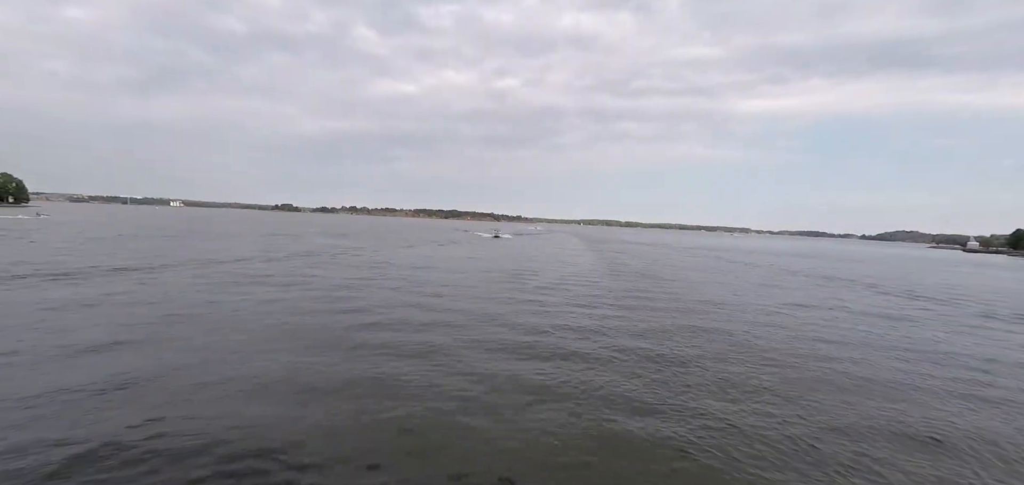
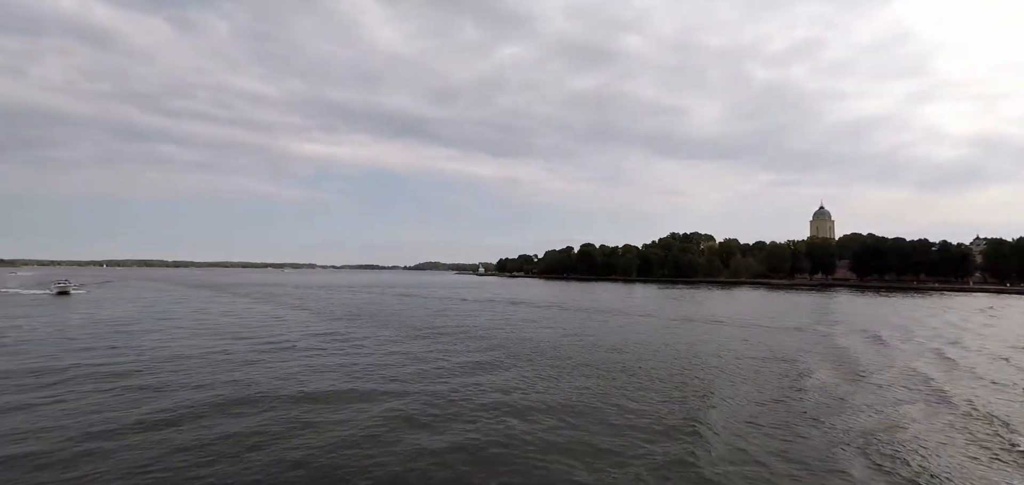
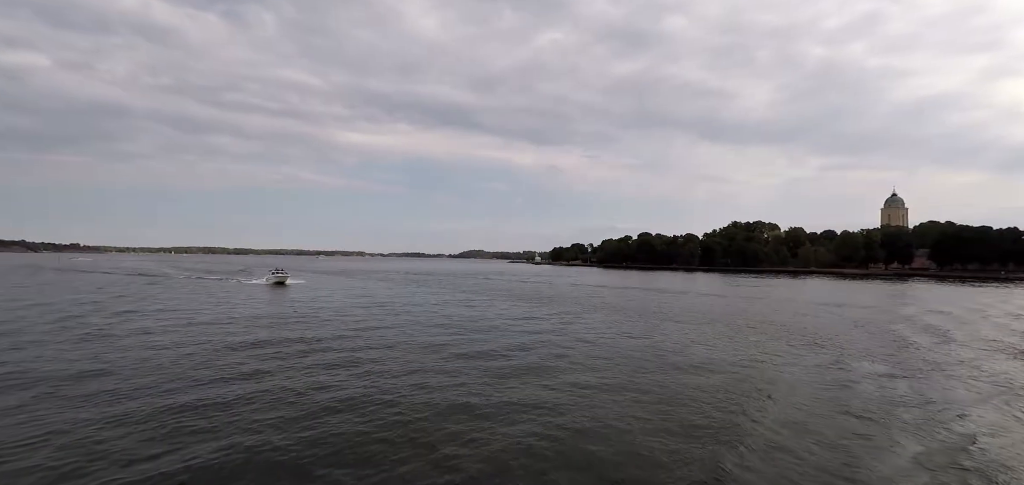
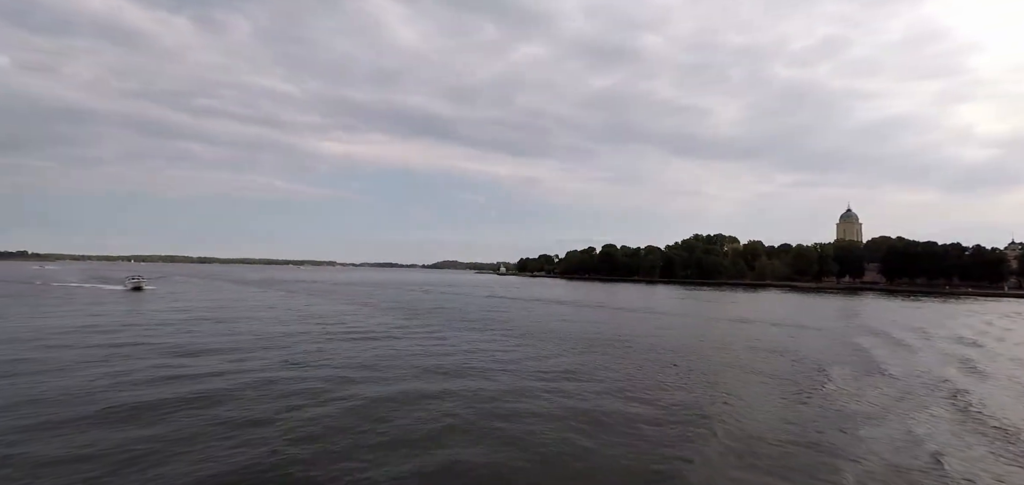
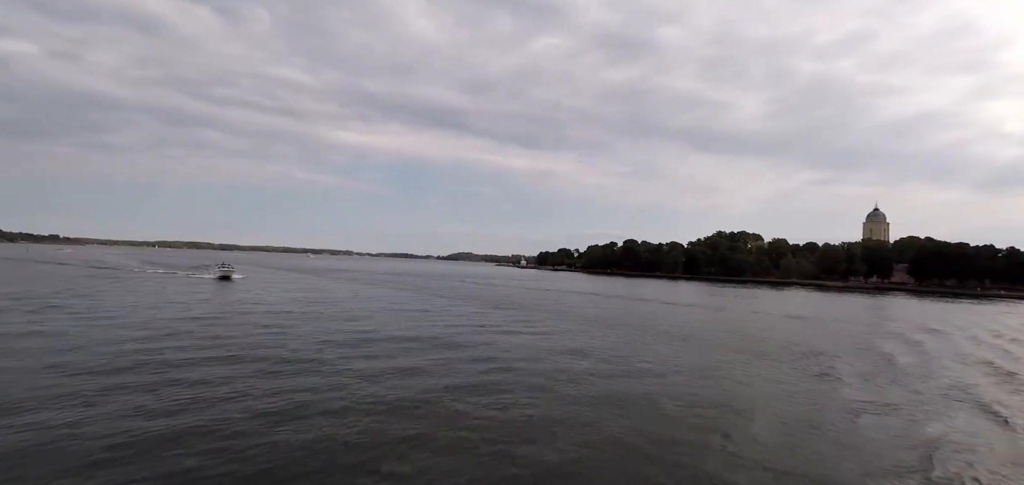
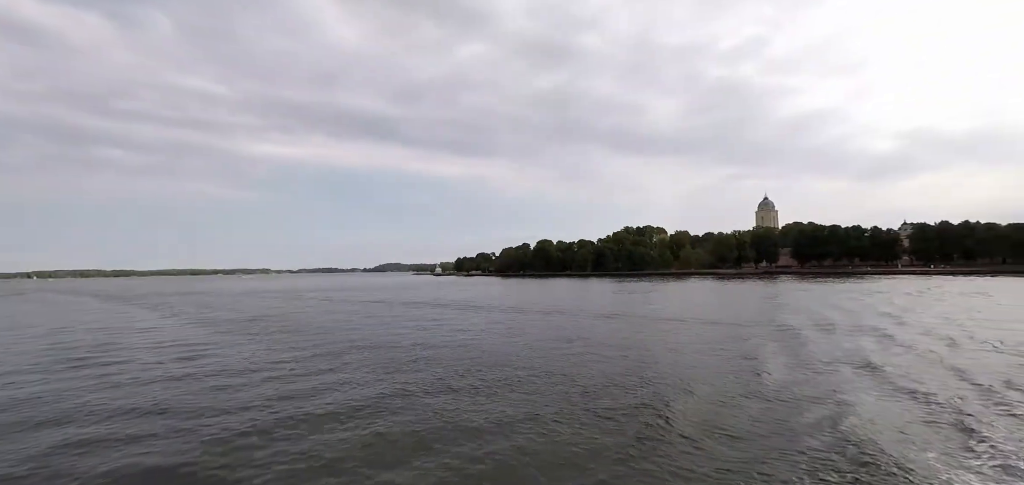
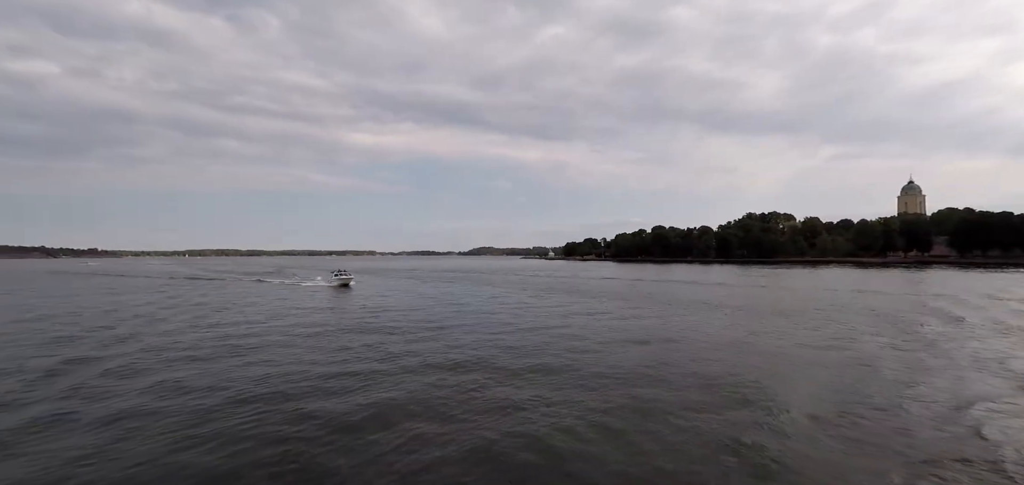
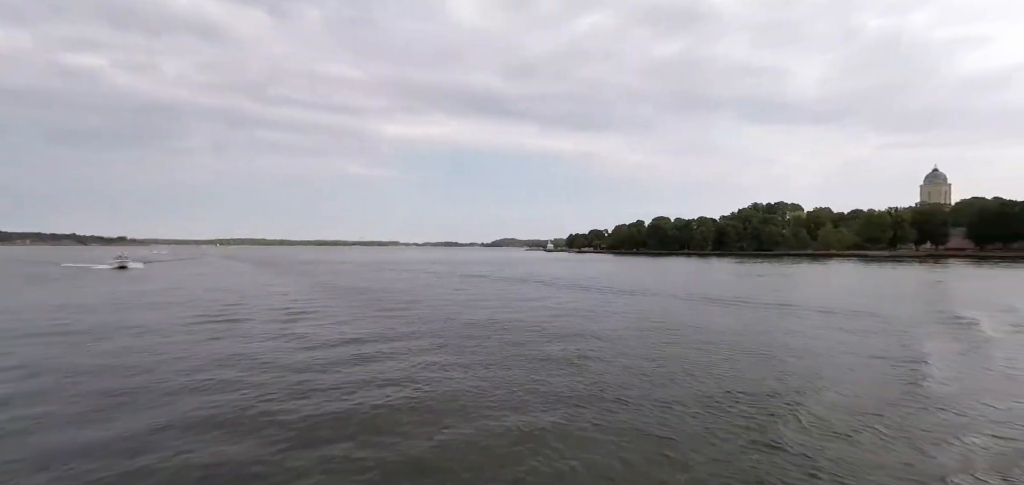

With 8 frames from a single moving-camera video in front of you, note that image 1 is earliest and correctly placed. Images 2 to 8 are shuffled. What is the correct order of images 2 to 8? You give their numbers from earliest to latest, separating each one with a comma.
8, 6, 2, 4, 5, 3, 7
